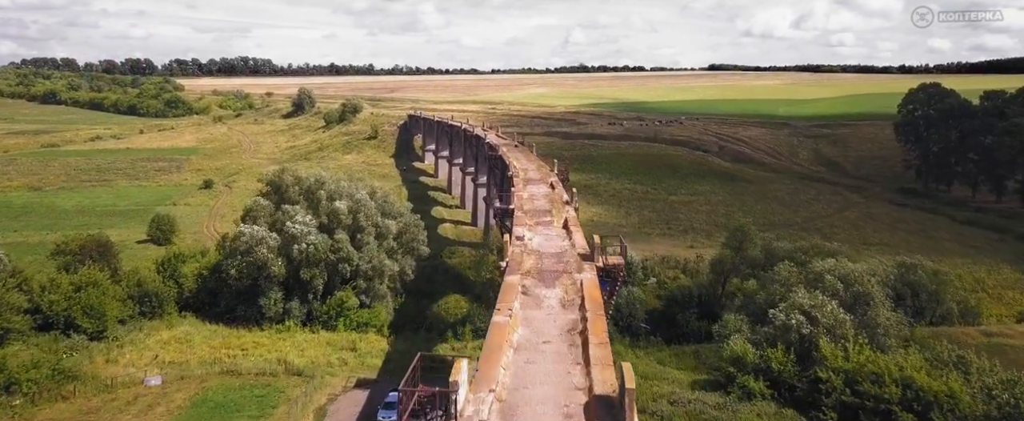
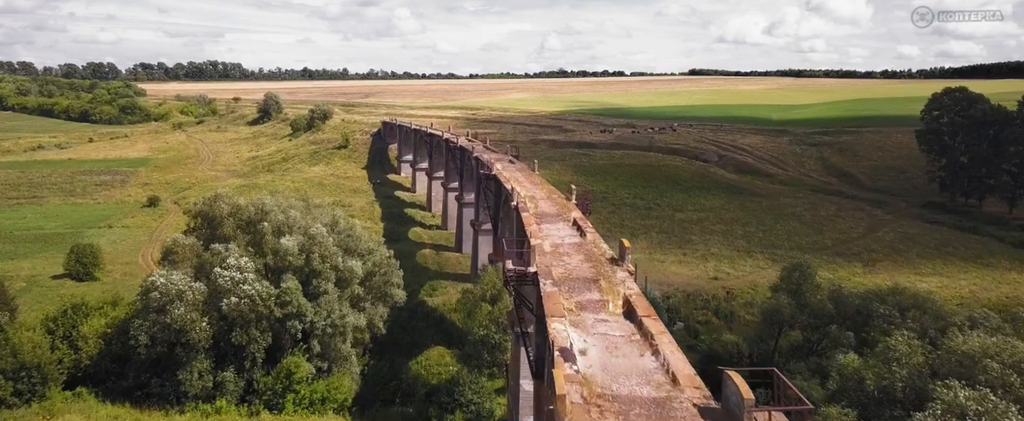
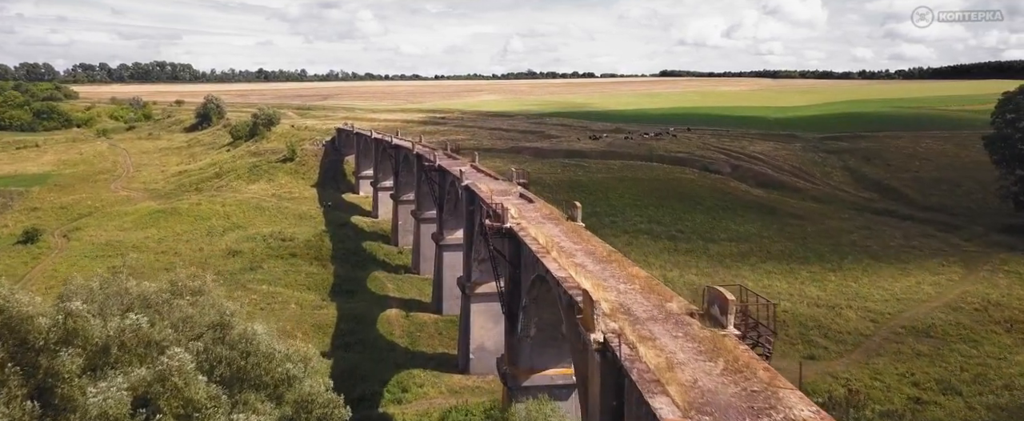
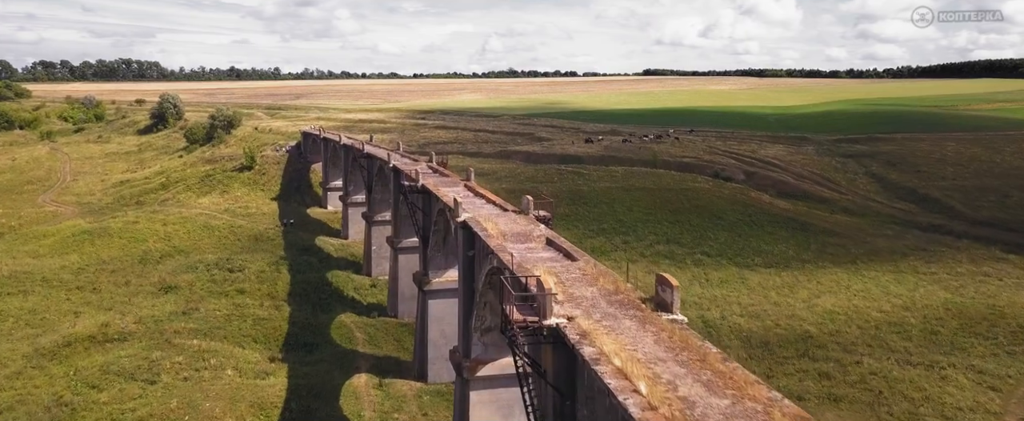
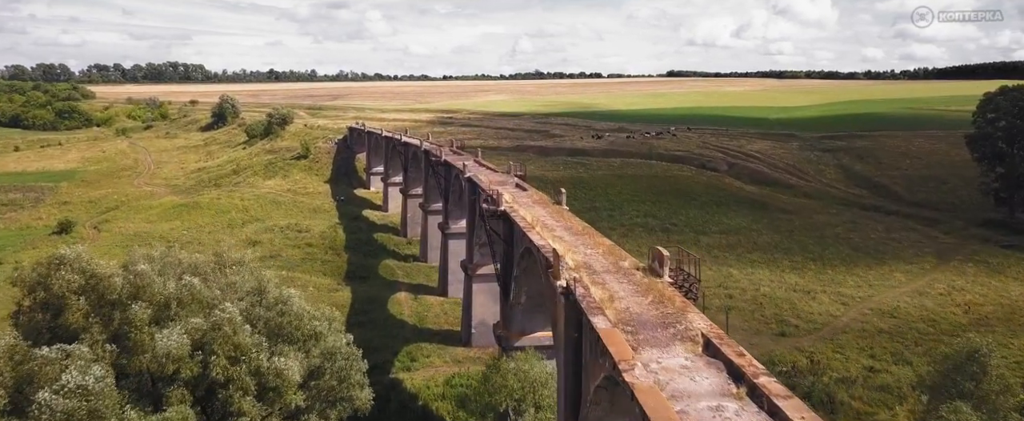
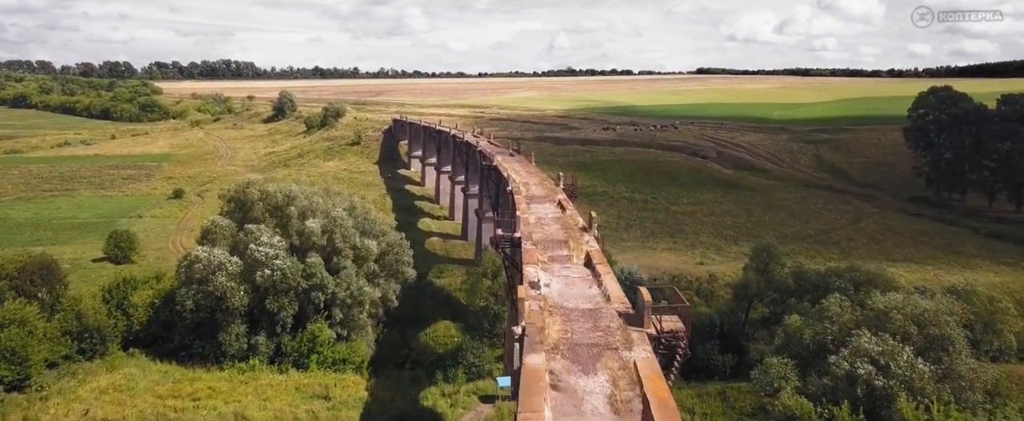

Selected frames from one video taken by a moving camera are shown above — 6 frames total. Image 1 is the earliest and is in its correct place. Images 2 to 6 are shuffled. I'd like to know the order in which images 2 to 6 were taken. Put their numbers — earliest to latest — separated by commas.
6, 2, 5, 3, 4
